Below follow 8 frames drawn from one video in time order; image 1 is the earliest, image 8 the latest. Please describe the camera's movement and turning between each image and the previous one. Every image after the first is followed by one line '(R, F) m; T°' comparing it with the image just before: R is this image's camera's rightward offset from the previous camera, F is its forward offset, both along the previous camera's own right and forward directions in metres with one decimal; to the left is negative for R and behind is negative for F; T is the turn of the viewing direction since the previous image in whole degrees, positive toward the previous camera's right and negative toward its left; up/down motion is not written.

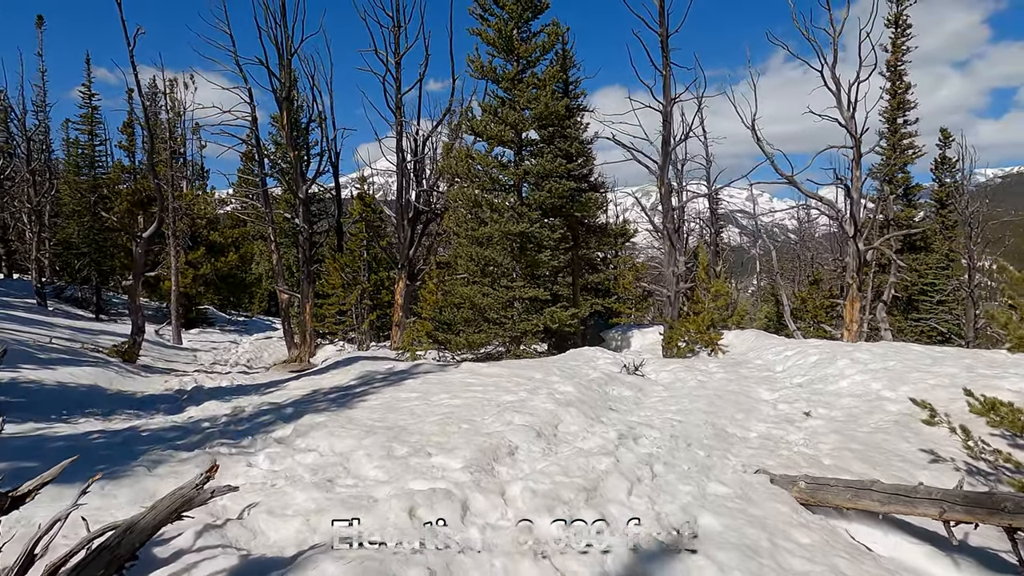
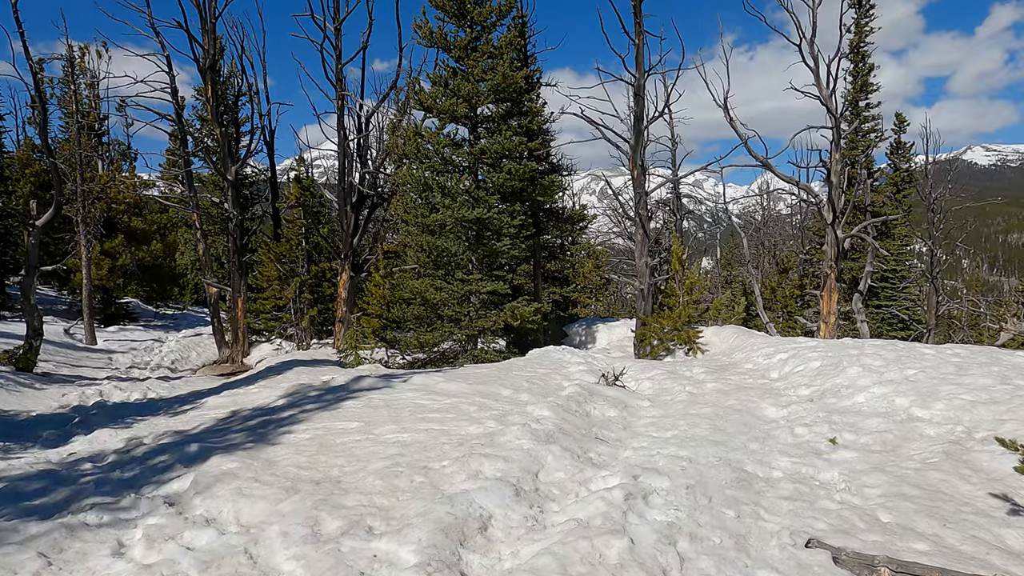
(-0.1, +1.4) m; +4°
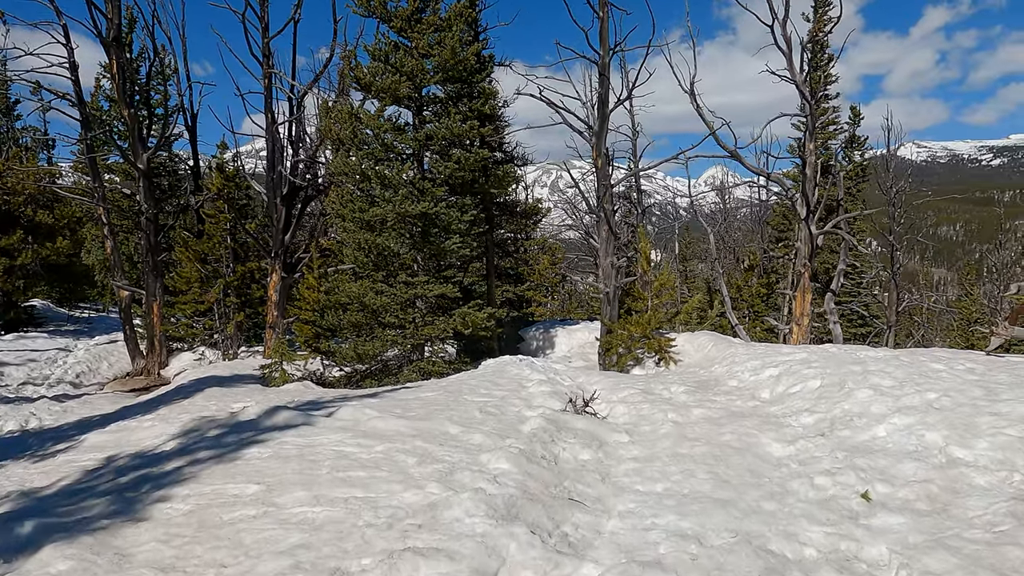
(0.0, +1.4) m; +4°
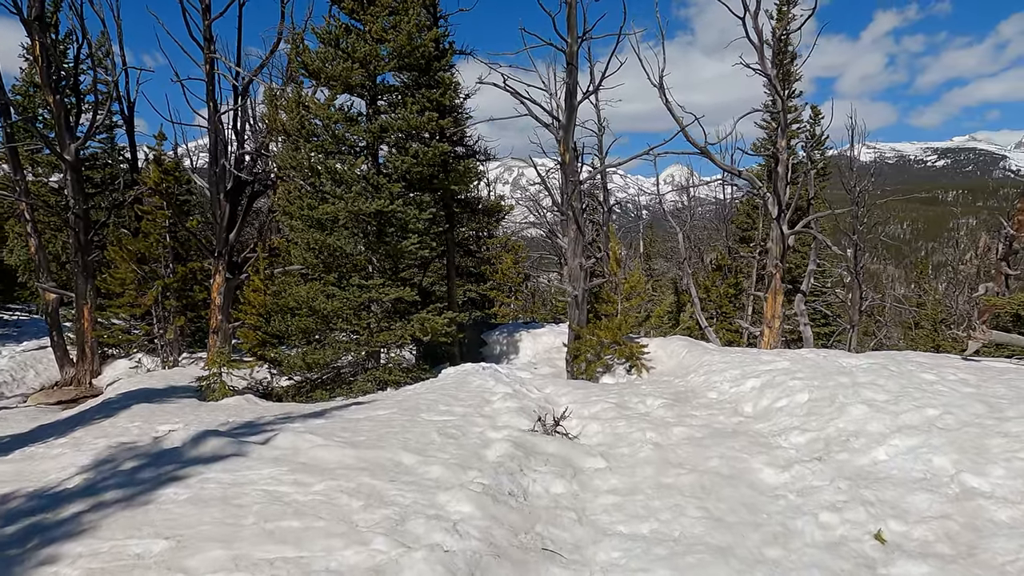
(0.0, +0.7) m; +3°
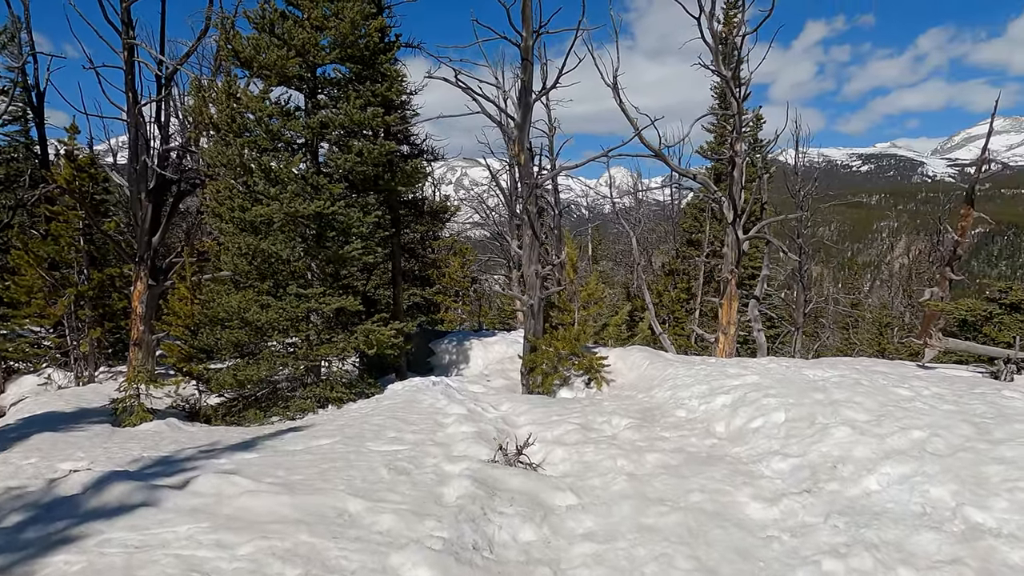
(-0.1, +0.6) m; +5°
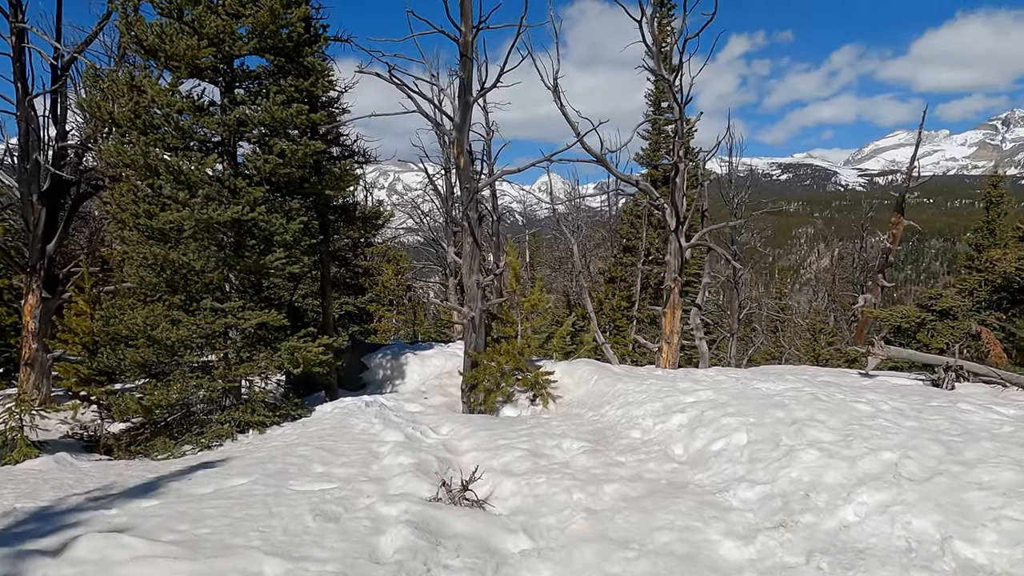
(-0.1, +0.6) m; +6°
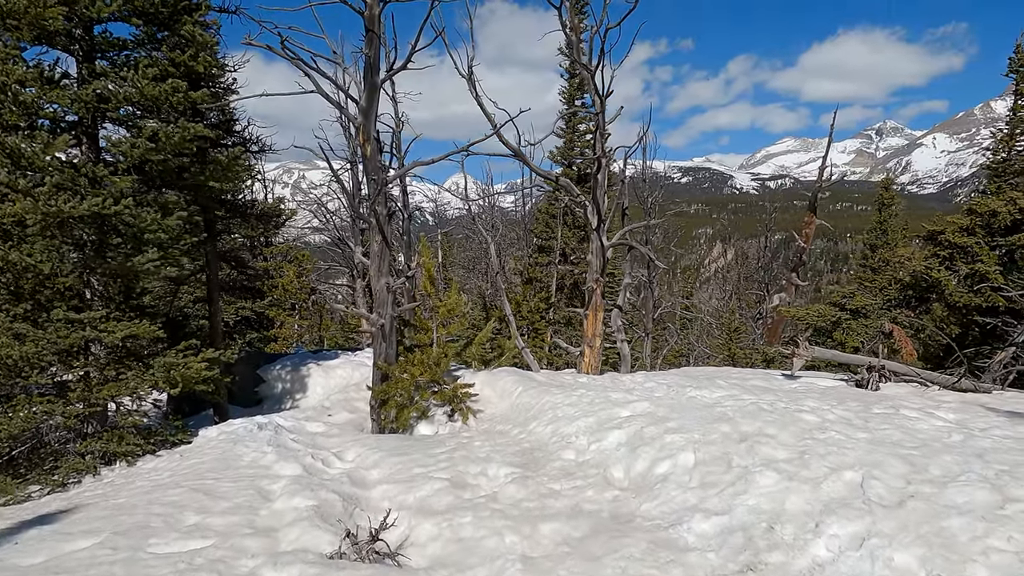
(0.0, +0.8) m; +8°
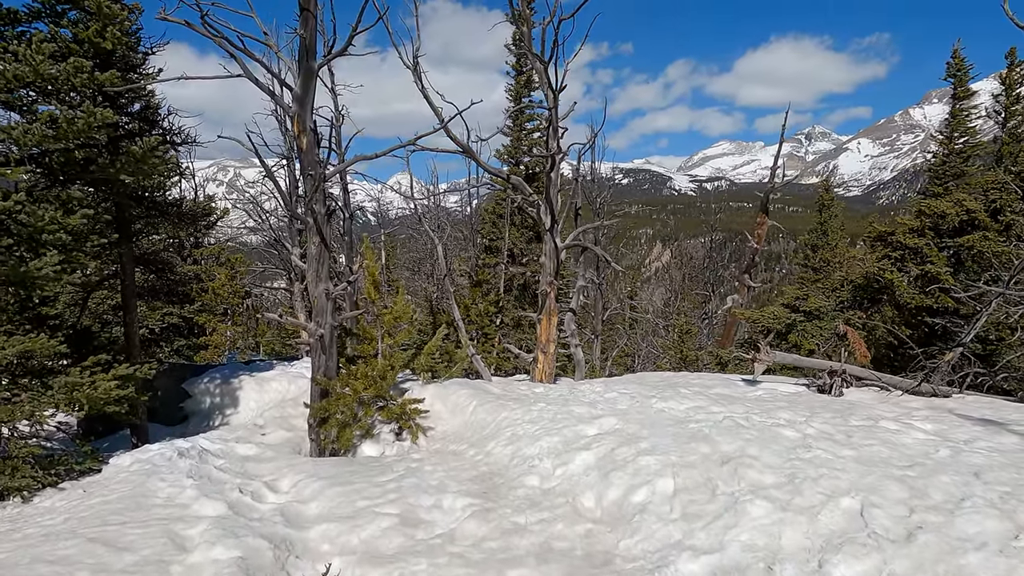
(-0.1, +0.6) m; +5°
